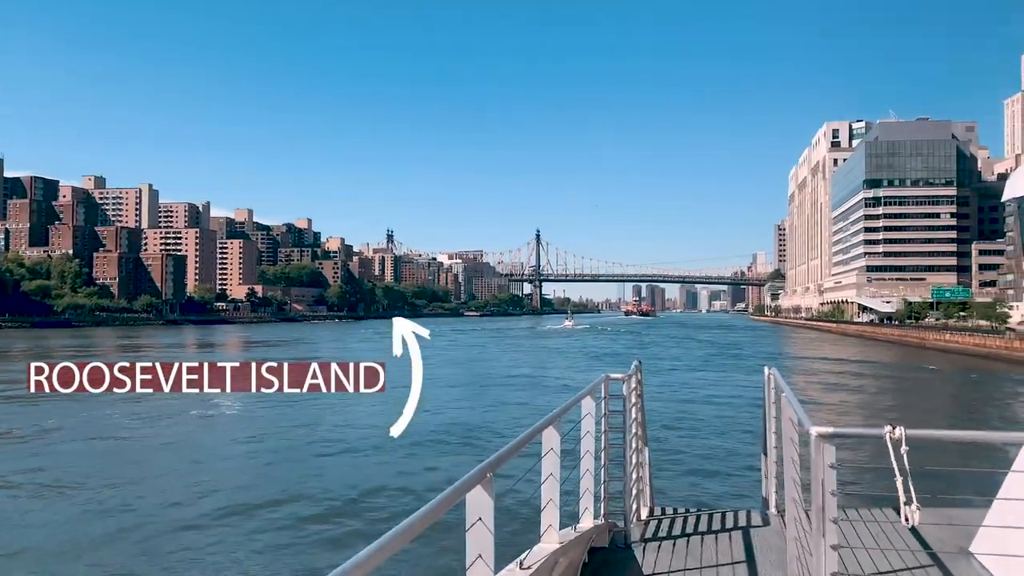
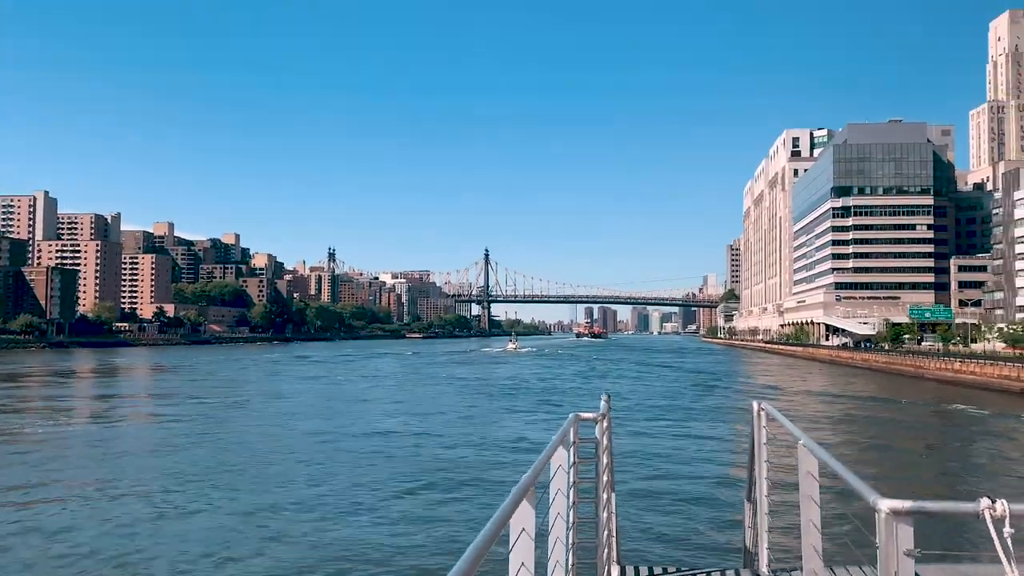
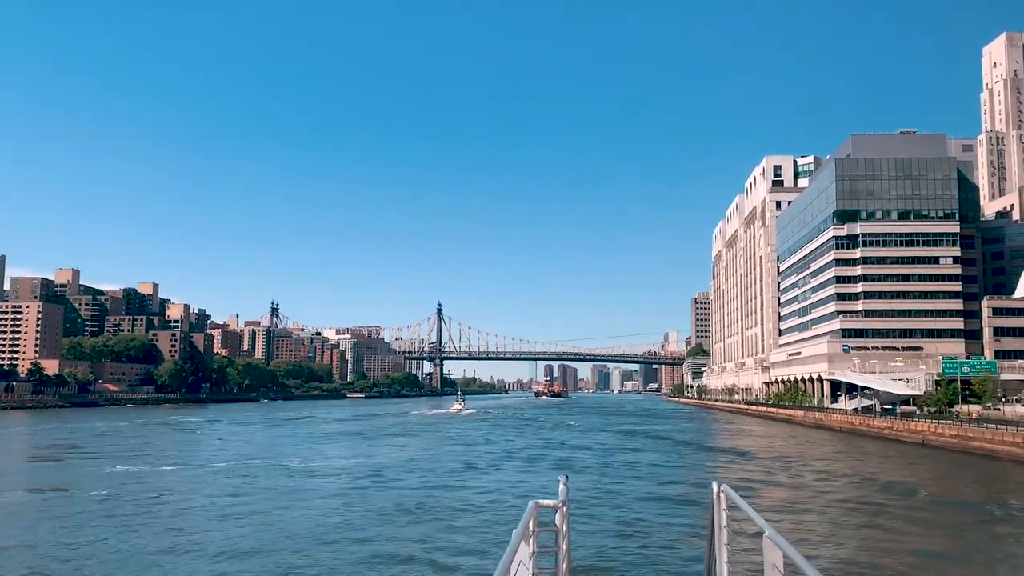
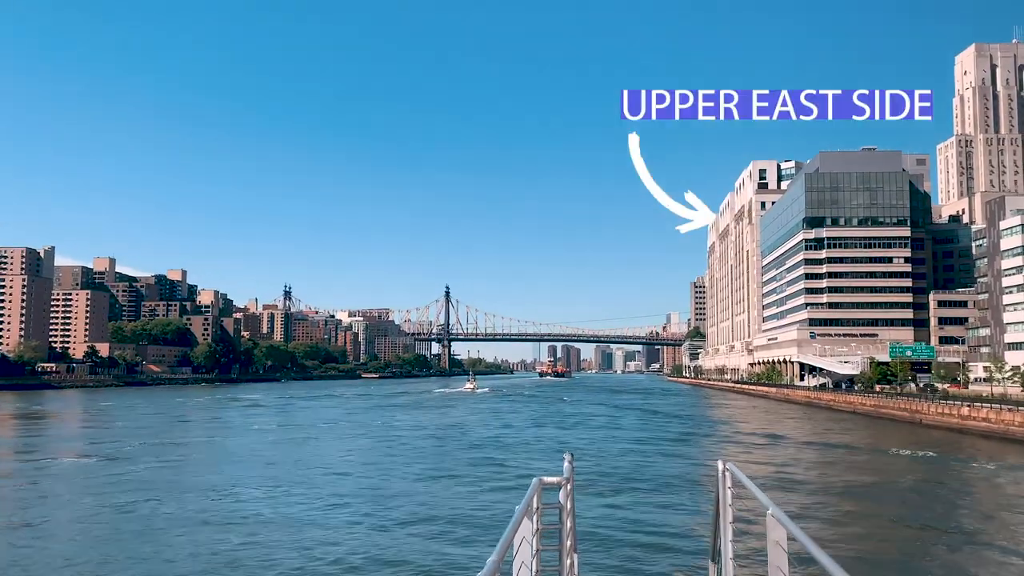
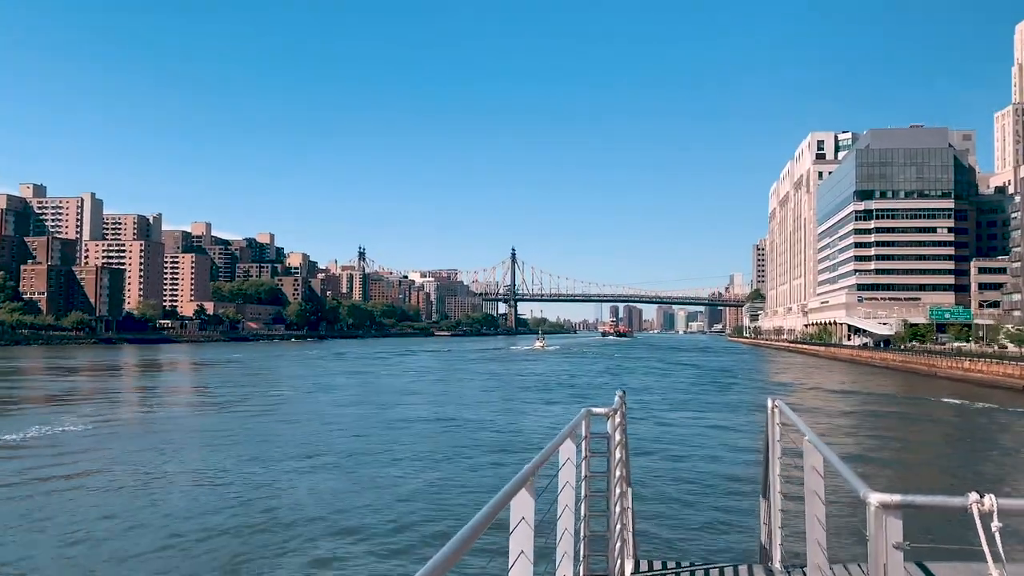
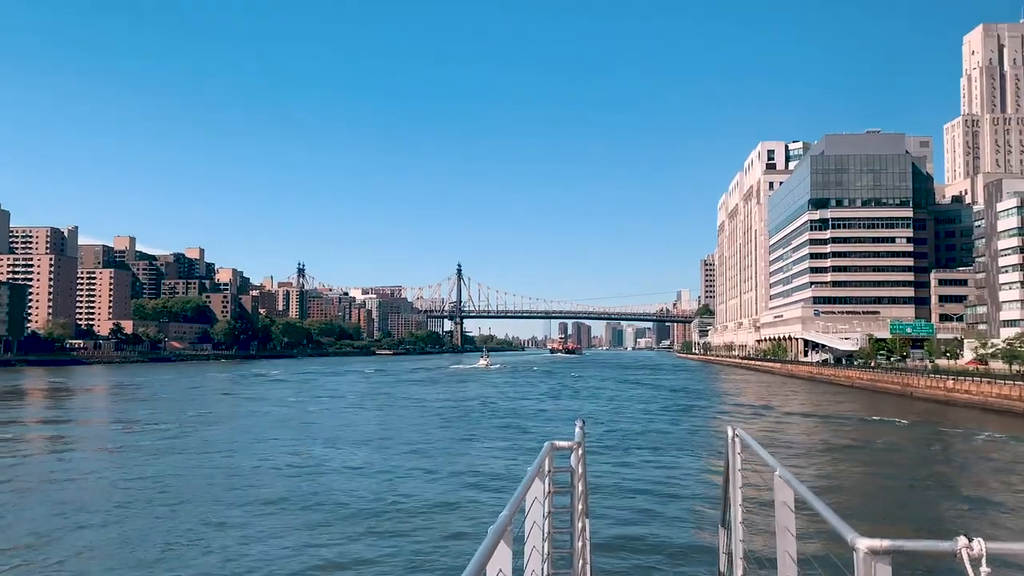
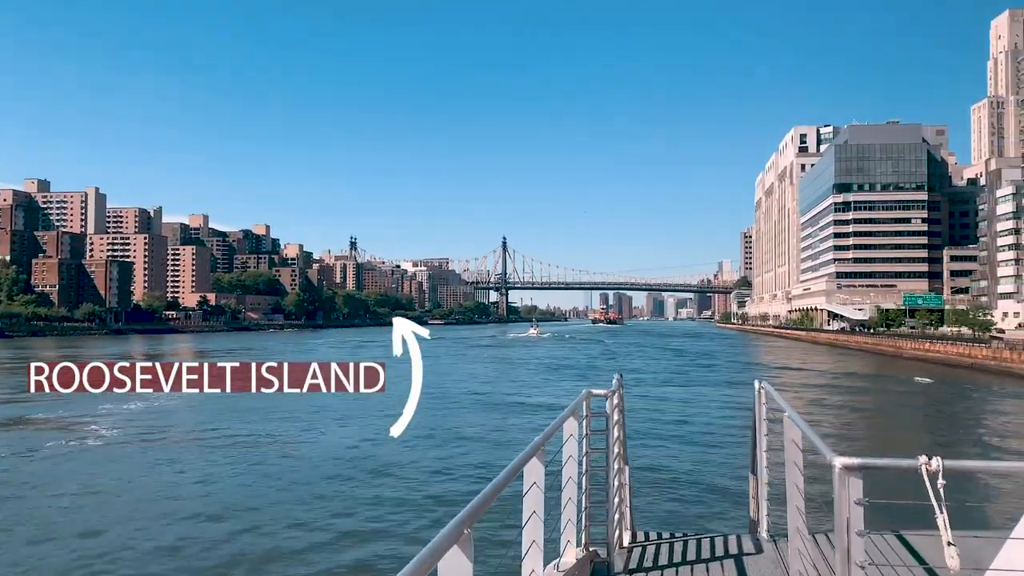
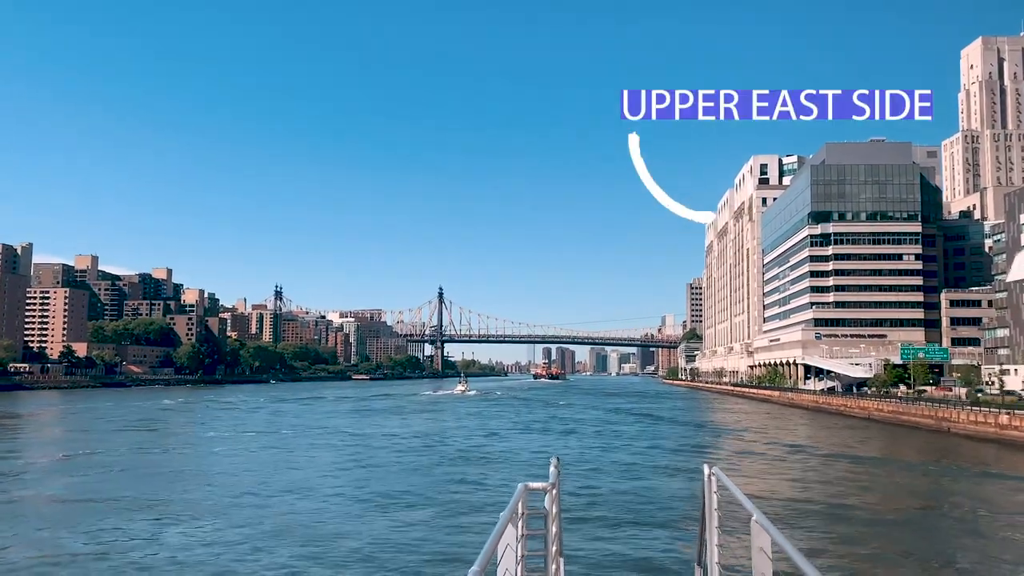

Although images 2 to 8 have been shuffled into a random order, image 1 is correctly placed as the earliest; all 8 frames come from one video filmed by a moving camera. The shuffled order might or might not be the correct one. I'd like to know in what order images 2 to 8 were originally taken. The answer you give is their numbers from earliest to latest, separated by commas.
7, 5, 2, 6, 4, 8, 3
